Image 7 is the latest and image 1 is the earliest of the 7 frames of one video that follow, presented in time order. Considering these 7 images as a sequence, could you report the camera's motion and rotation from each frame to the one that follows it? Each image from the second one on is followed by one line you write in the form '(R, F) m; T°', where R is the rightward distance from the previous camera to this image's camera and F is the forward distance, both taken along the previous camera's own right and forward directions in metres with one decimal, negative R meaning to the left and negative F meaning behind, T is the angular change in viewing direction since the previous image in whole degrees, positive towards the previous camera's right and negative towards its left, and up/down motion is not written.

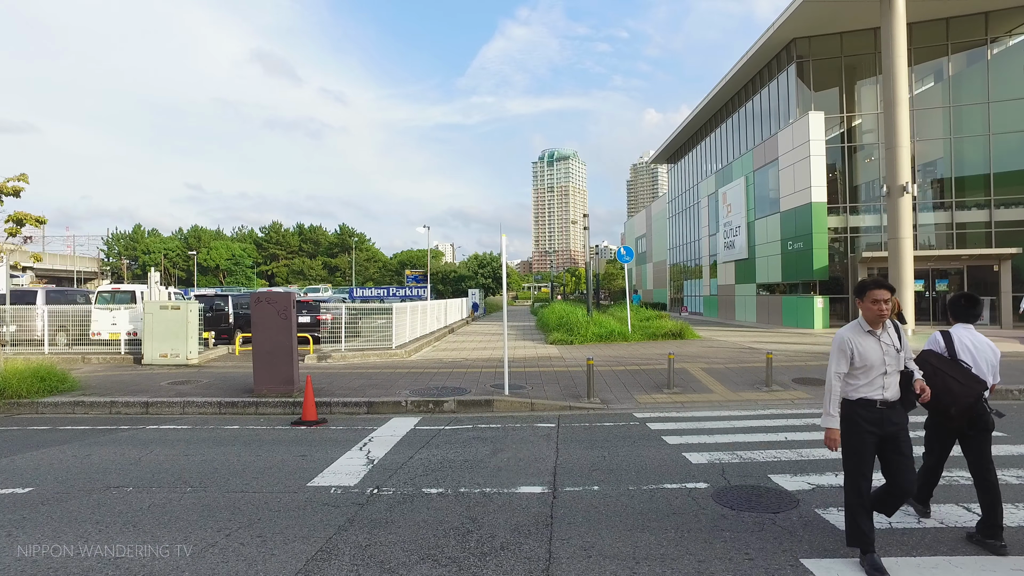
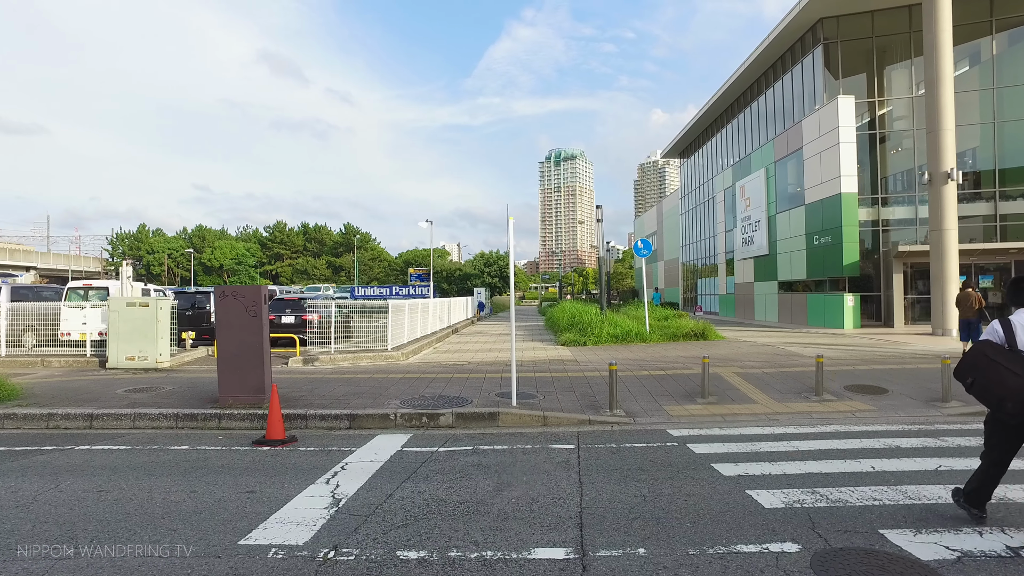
(0.0, +1.4) m; -1°
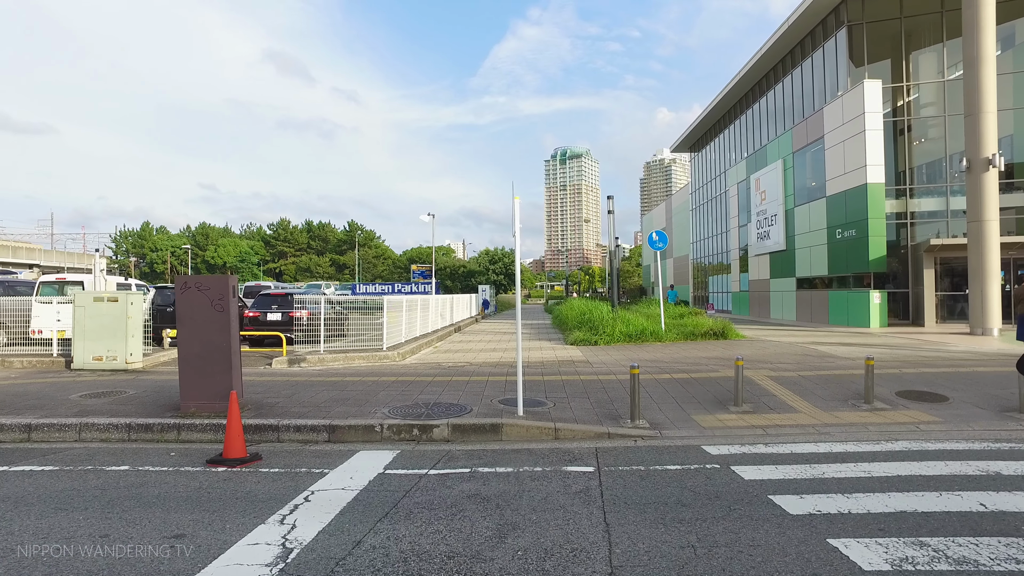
(0.0, +1.1) m; 0°
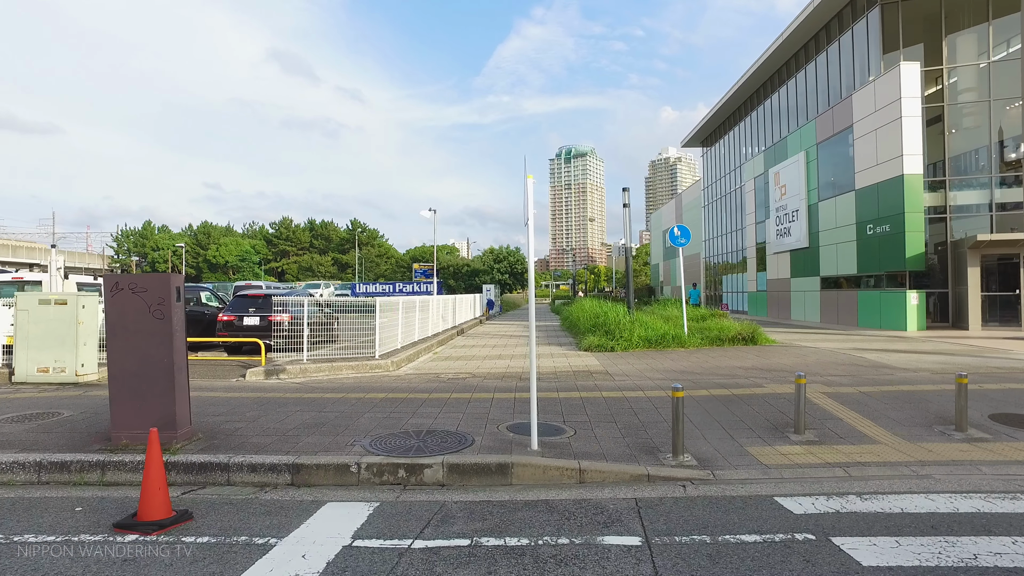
(-0.1, +1.4) m; 0°
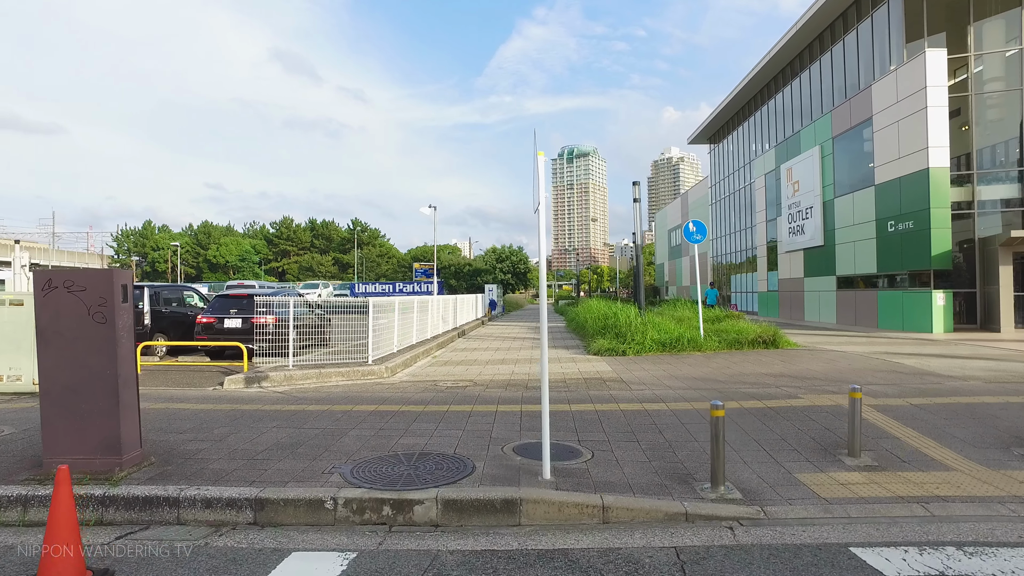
(0.0, +0.9) m; 0°
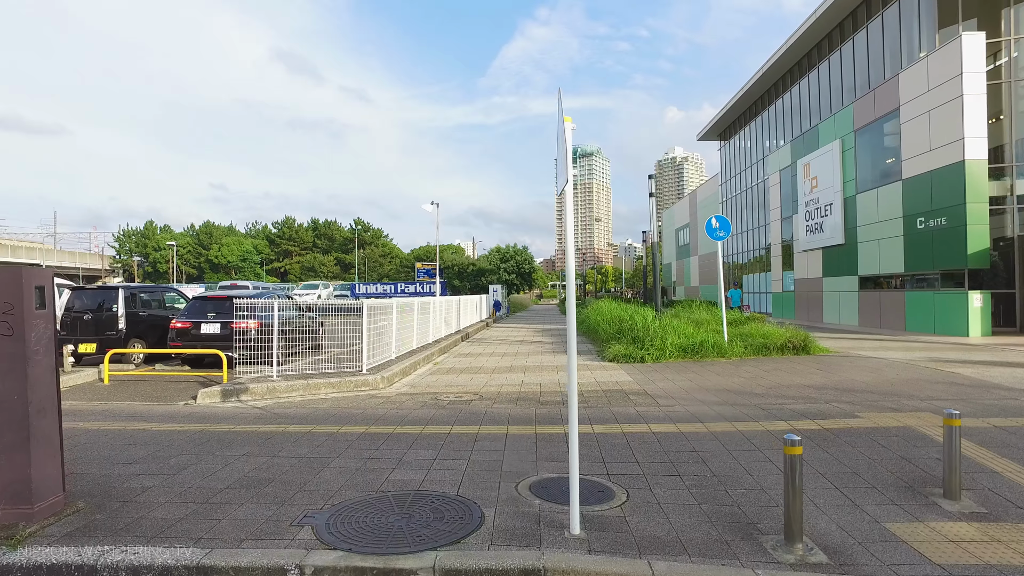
(-0.1, +1.1) m; 0°
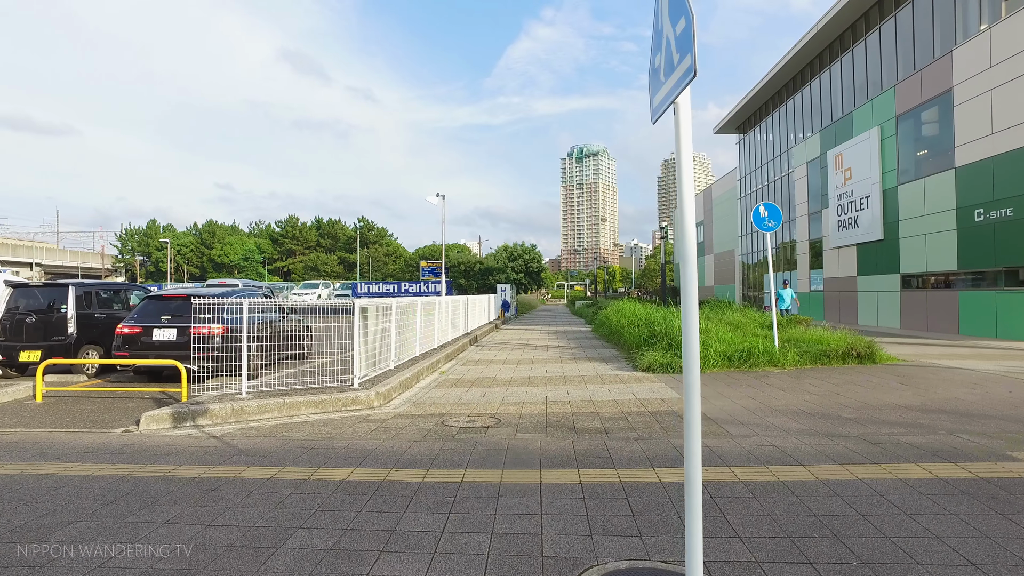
(-0.2, +1.7) m; 0°
